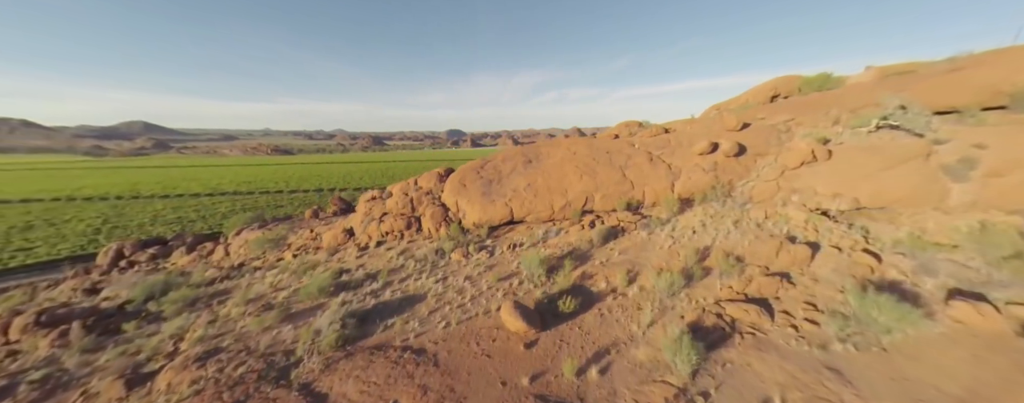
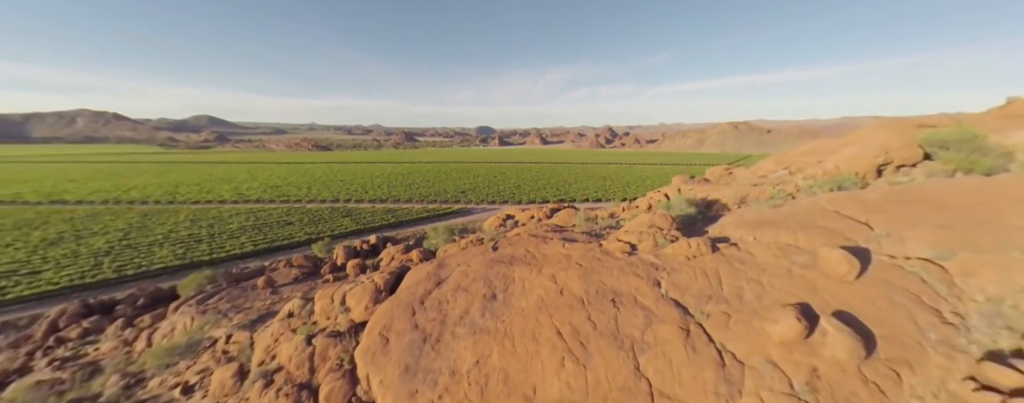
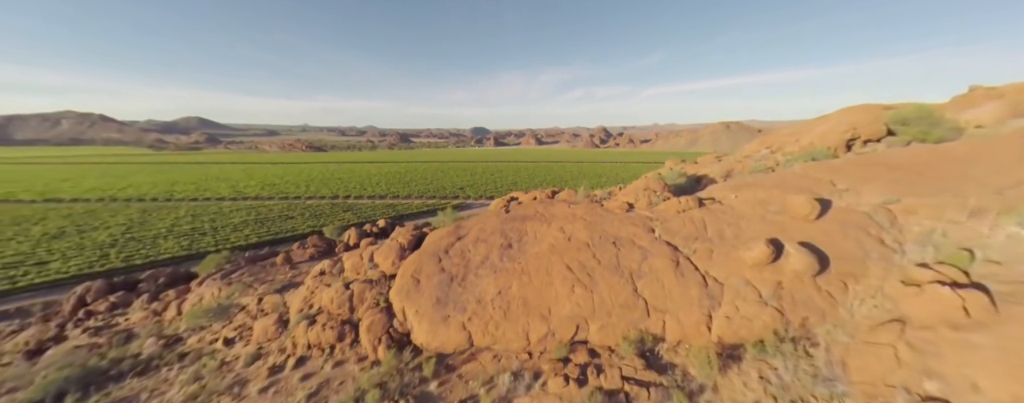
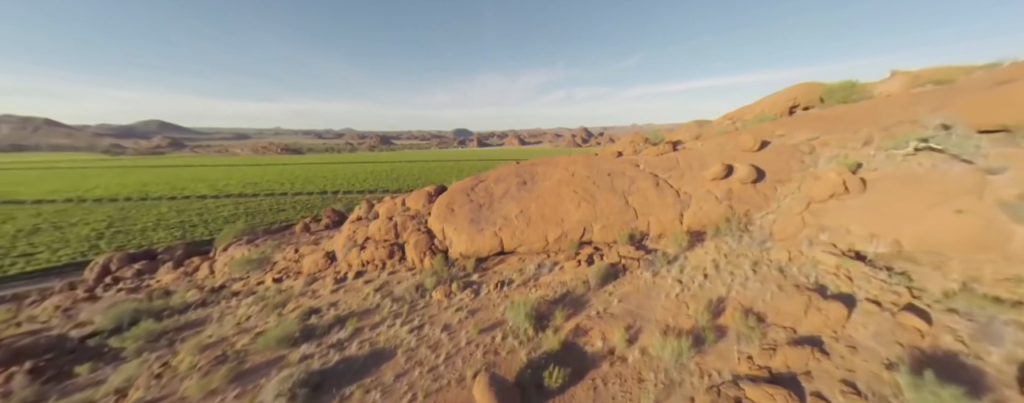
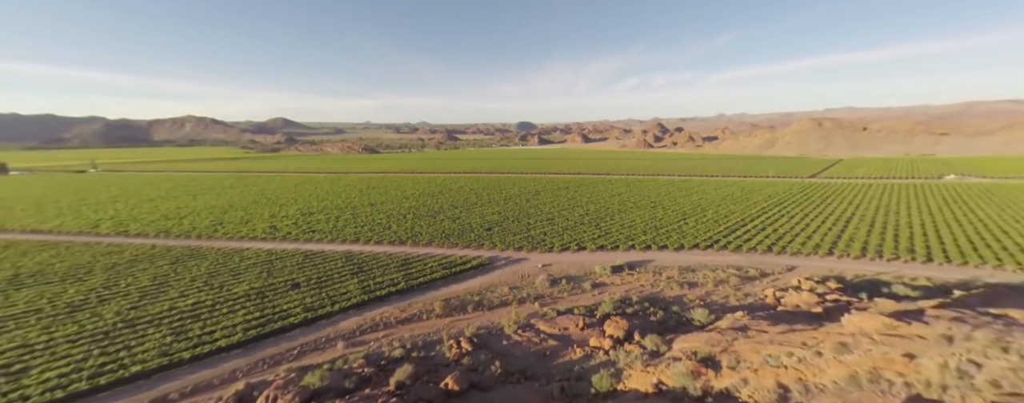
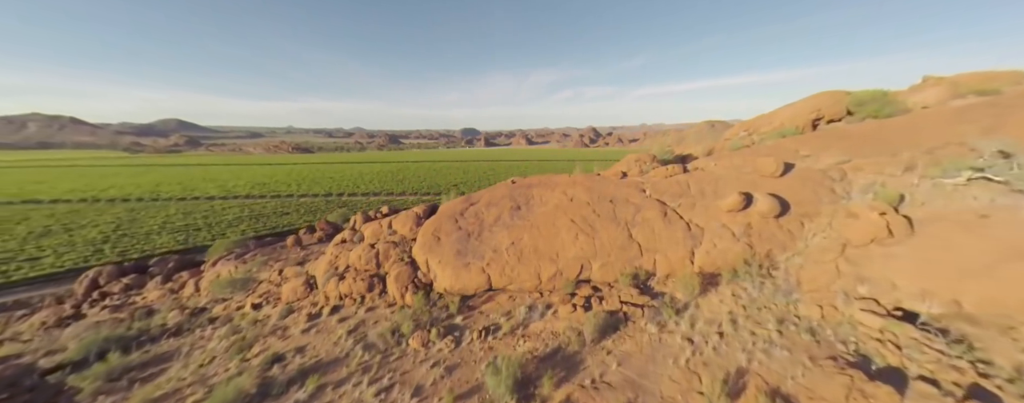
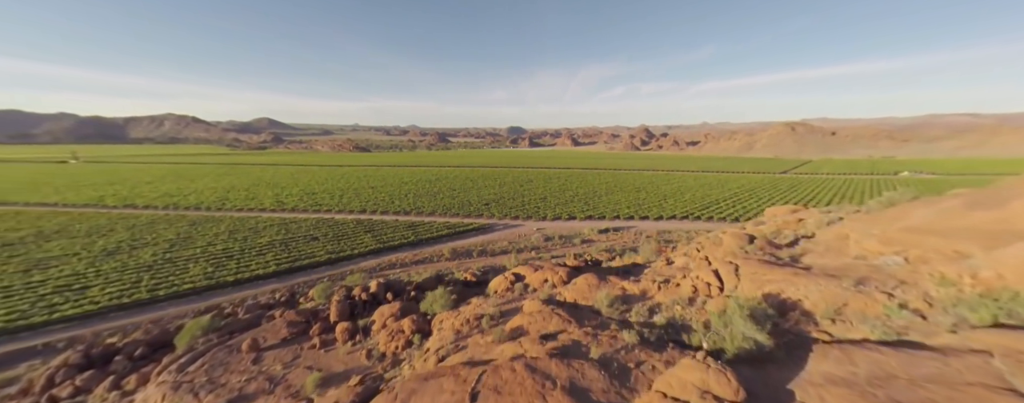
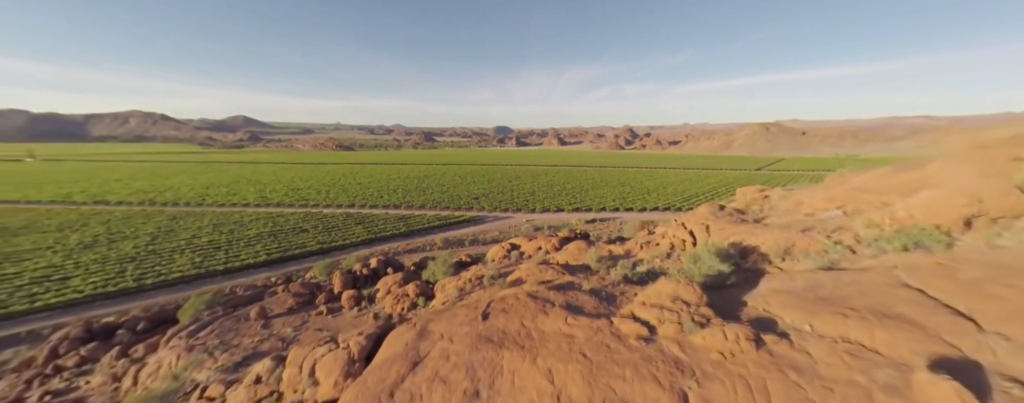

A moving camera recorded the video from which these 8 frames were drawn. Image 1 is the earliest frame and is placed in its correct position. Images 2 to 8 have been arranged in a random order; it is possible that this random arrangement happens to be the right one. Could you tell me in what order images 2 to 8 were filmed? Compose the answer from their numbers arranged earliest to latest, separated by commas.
4, 6, 3, 2, 8, 7, 5
